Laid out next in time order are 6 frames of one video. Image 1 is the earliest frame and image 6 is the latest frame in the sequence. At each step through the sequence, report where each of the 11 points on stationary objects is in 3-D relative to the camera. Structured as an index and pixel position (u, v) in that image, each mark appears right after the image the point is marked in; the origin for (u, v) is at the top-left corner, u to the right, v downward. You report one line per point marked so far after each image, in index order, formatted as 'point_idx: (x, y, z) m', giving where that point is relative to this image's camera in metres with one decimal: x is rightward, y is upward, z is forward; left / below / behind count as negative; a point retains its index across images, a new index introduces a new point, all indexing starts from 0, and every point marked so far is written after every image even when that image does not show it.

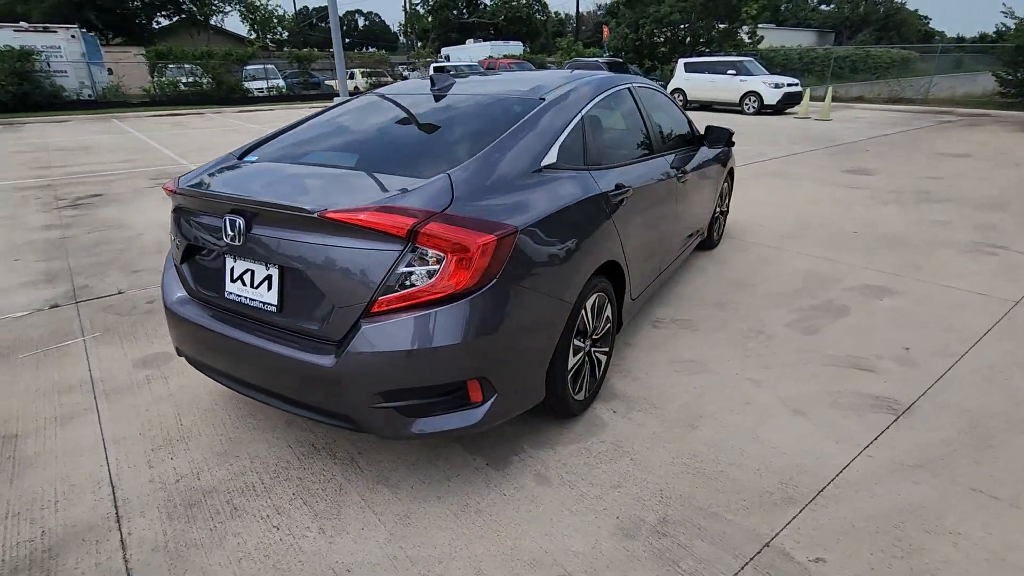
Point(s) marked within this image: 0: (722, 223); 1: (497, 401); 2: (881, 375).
0: (+2.2, +0.7, +5.7) m
1: (-0.1, -0.5, +2.2) m
2: (+2.2, -0.5, +3.2) m
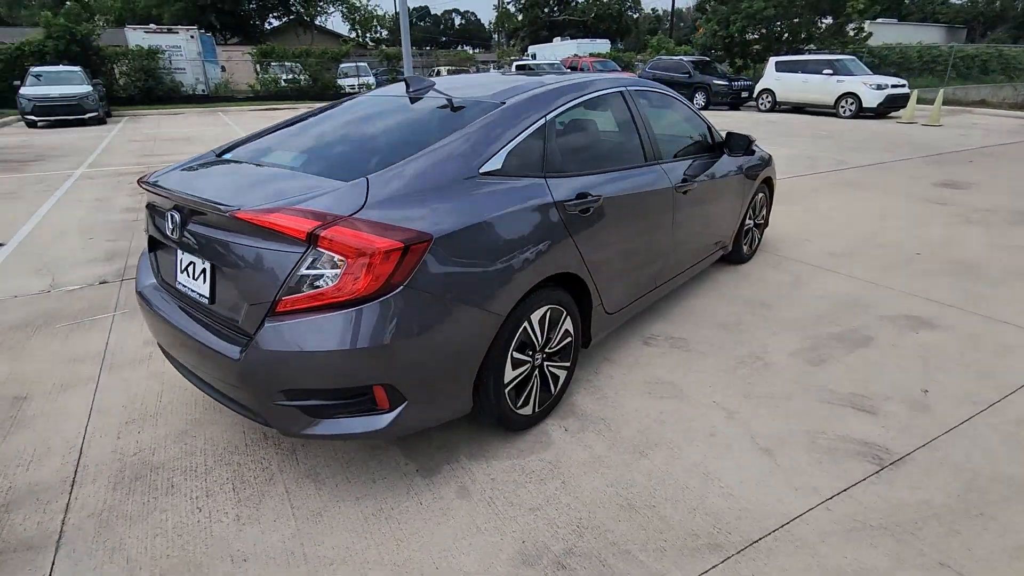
0: (+2.4, +0.5, +5.3) m
1: (-0.4, -0.5, +2.2) m
2: (+1.9, -0.7, +2.9) m
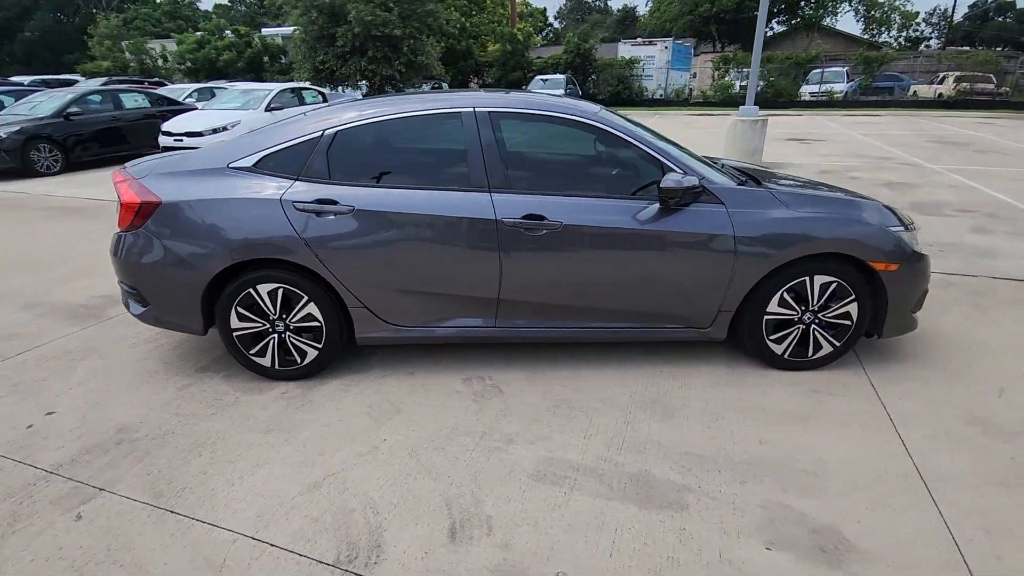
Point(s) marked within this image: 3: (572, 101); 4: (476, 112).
0: (+2.0, -0.4, +3.4) m
1: (-2.2, -0.1, +3.4) m
2: (-0.3, -1.1, +2.2) m
3: (+0.3, +1.2, +3.5) m
4: (-0.2, +1.1, +3.3) m
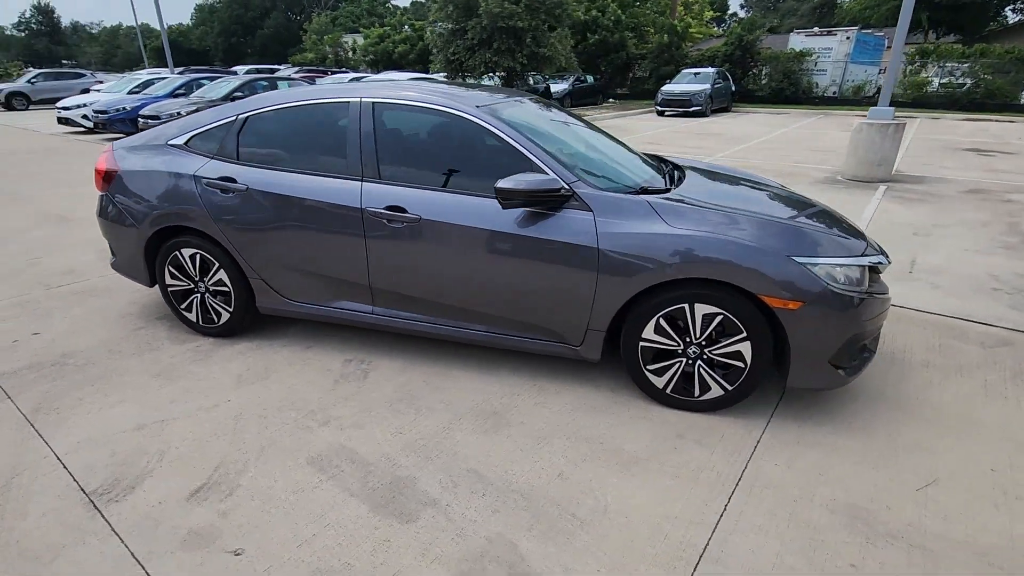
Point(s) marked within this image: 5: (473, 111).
0: (+1.1, -0.5, +2.9) m
1: (-2.9, +0.2, +4.0) m
2: (-1.5, -1.0, +2.4) m
3: (-0.3, +1.2, +3.5) m
4: (-0.9, +1.2, +3.4) m
5: (-0.2, +1.0, +3.2) m
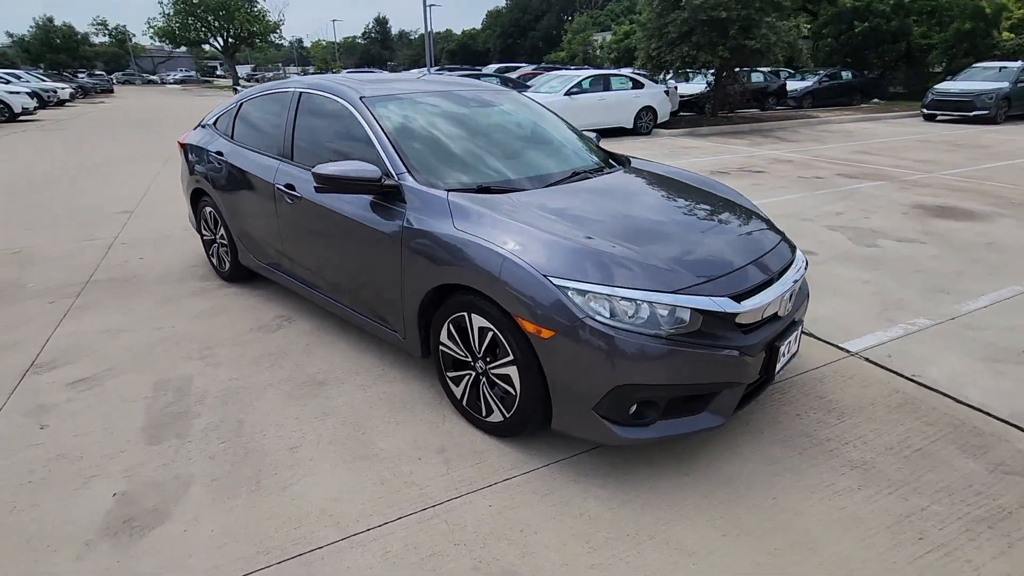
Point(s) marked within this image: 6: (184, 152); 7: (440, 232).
0: (0.0, -0.6, +2.6) m
1: (-3.1, +0.7, +5.3) m
2: (-2.7, -0.6, +3.2) m
3: (-0.9, +1.4, +3.6) m
4: (-1.4, +1.4, +3.8) m
5: (-0.9, +1.2, +3.4) m
6: (-3.0, +1.2, +4.9) m
7: (-0.3, +0.3, +2.7) m
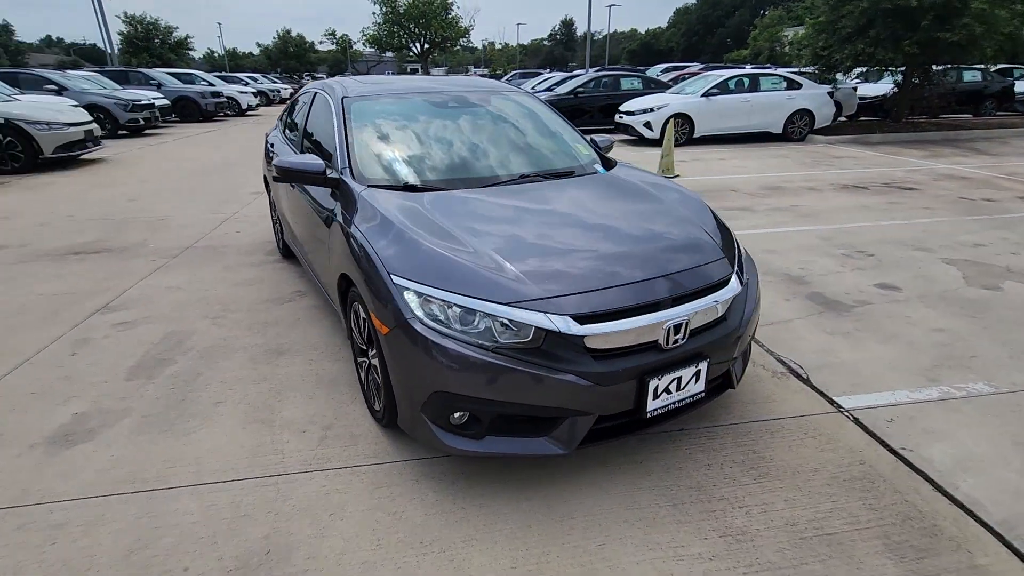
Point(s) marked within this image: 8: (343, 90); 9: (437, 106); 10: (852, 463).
0: (-0.7, -0.6, +2.7) m
1: (-2.7, +1.0, +6.1) m
2: (-3.0, -0.3, +4.1) m
3: (-0.9, +1.4, +3.9) m
4: (-1.4, +1.5, +4.2) m
5: (-1.0, +1.3, +3.6) m
6: (-2.6, +1.5, +5.7) m
7: (-0.8, +0.3, +2.8) m
8: (-1.4, +1.6, +4.3) m
9: (-0.5, +1.3, +3.8) m
10: (+1.6, -0.8, +2.6) m
